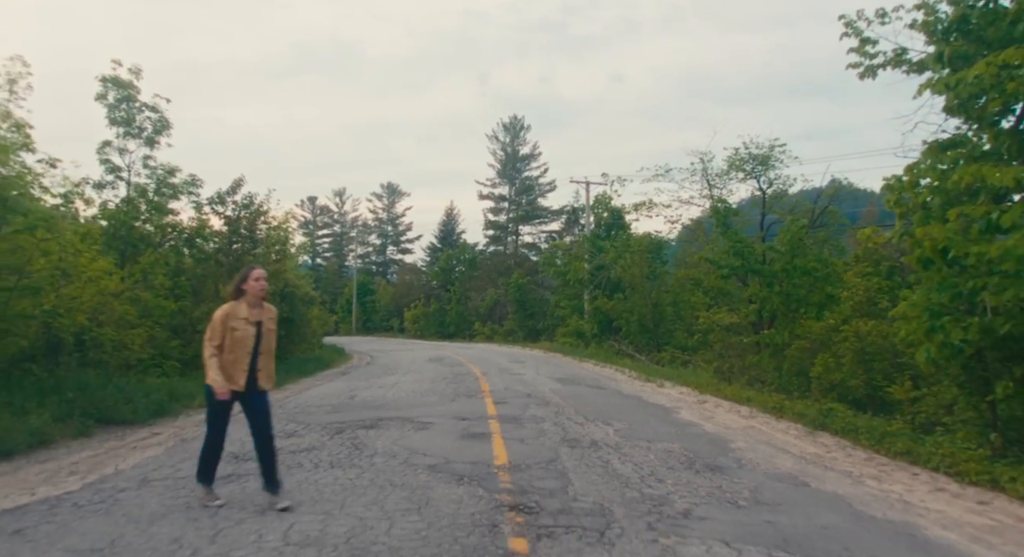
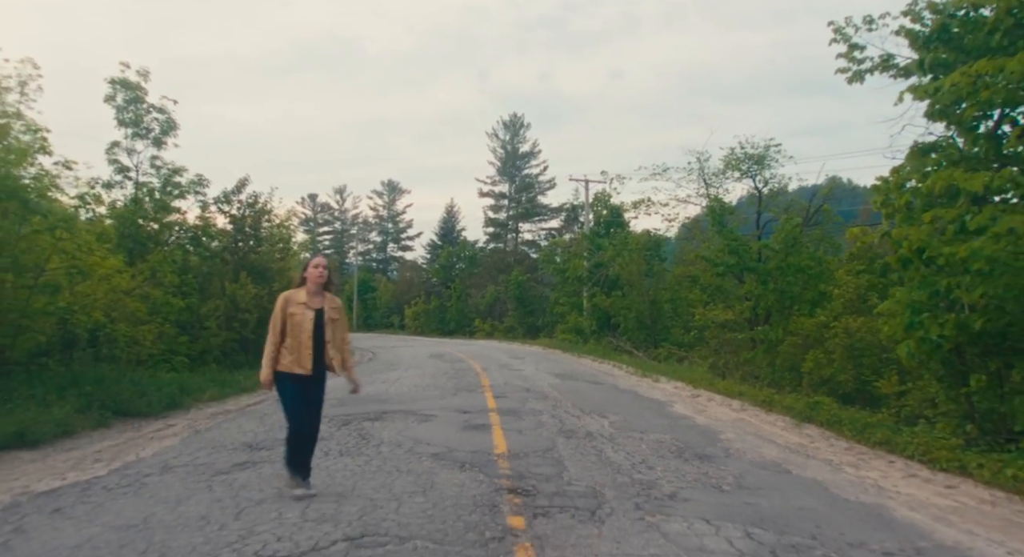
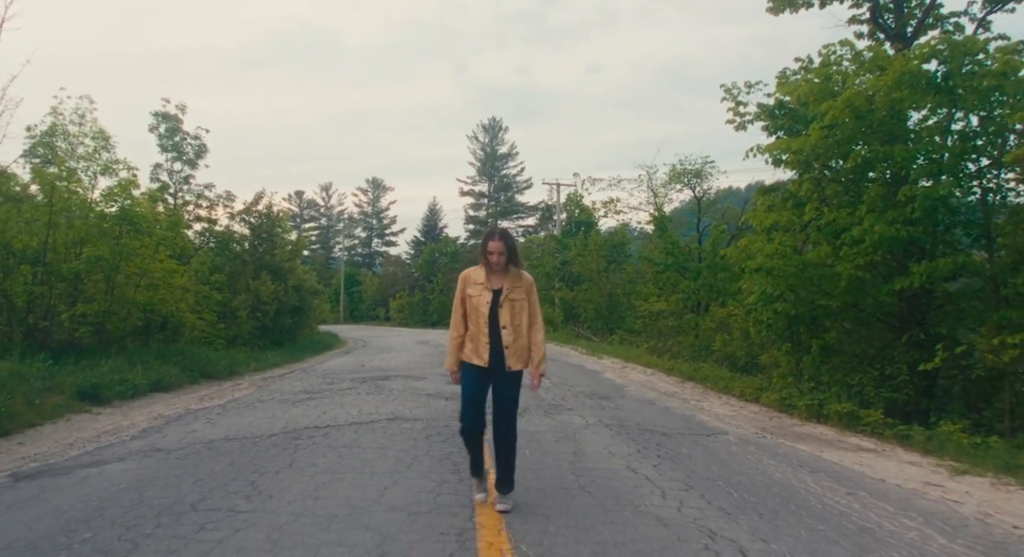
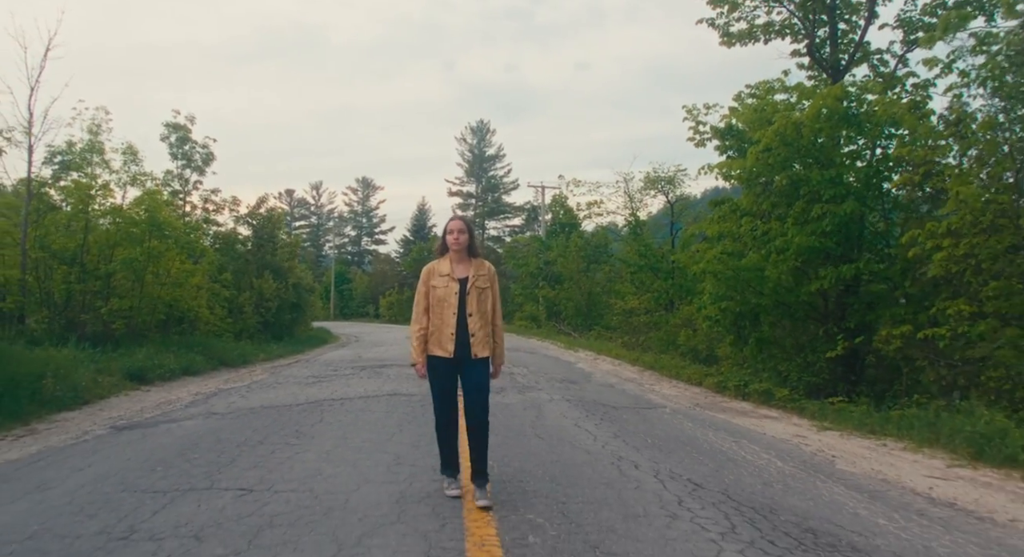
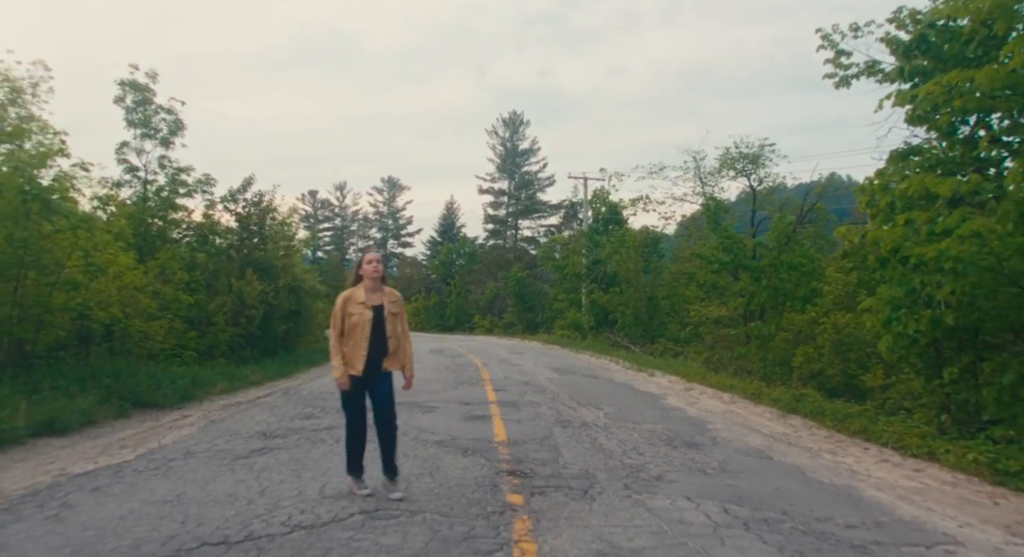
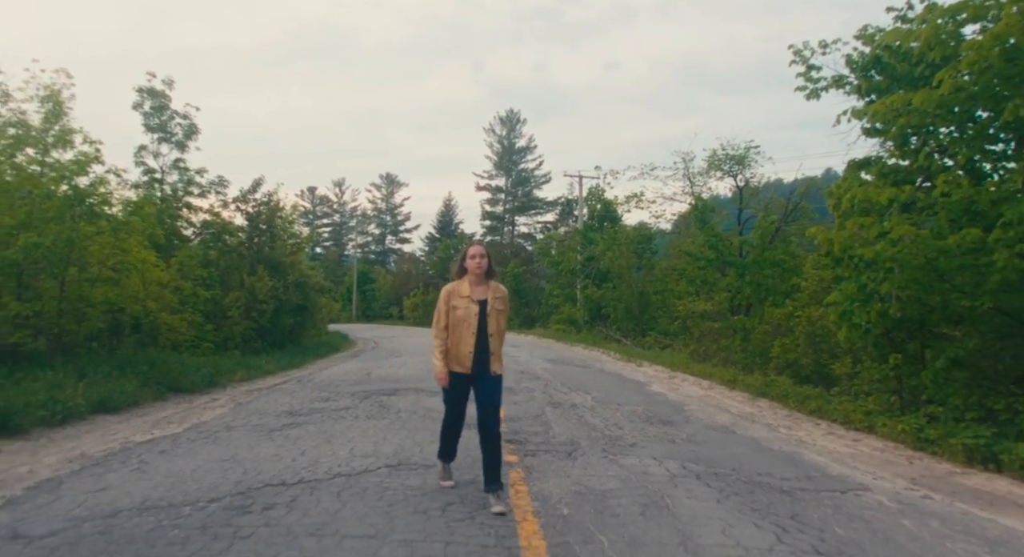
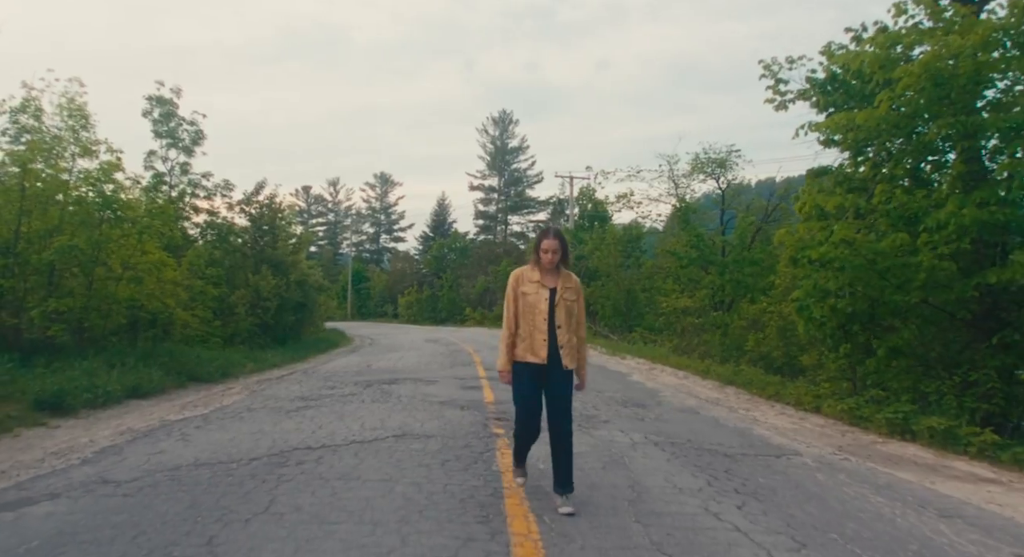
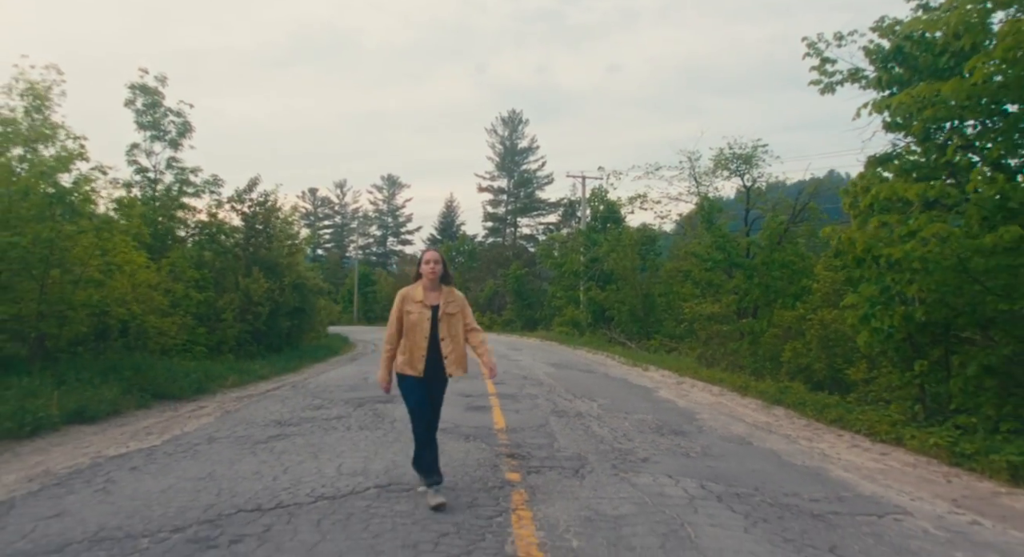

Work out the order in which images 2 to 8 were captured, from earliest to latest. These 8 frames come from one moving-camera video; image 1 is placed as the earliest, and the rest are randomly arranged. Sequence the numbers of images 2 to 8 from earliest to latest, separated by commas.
2, 5, 8, 6, 7, 3, 4
